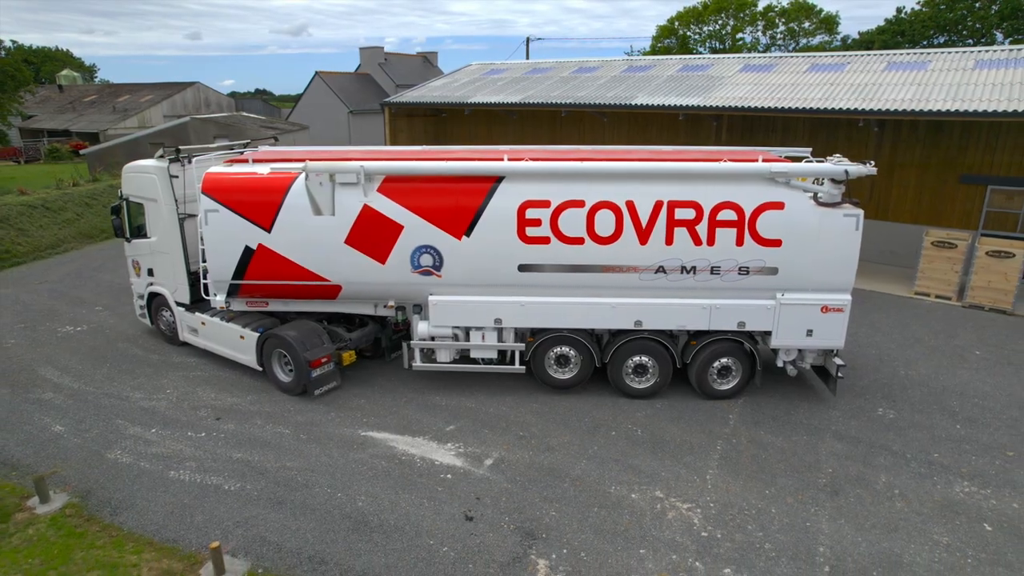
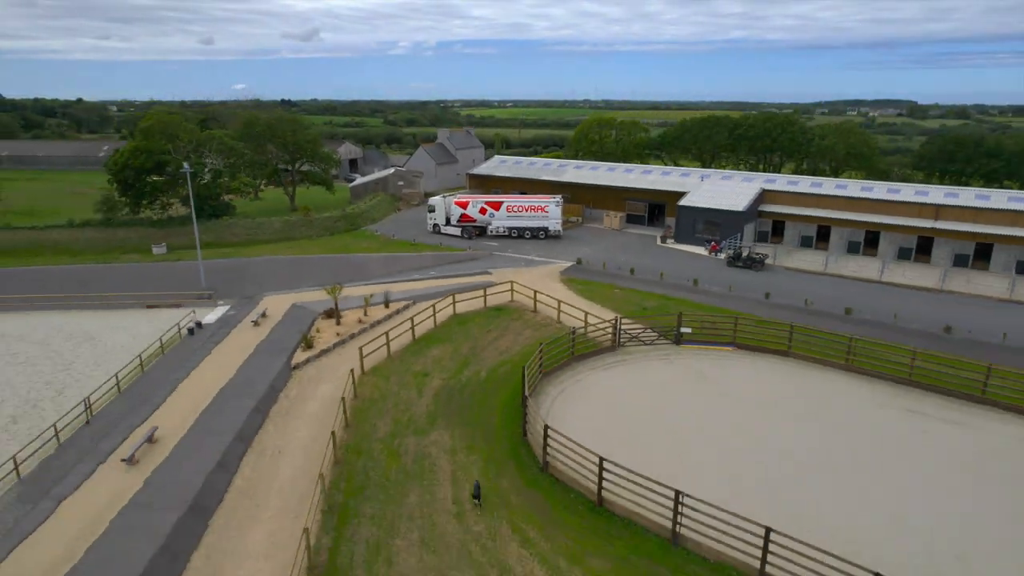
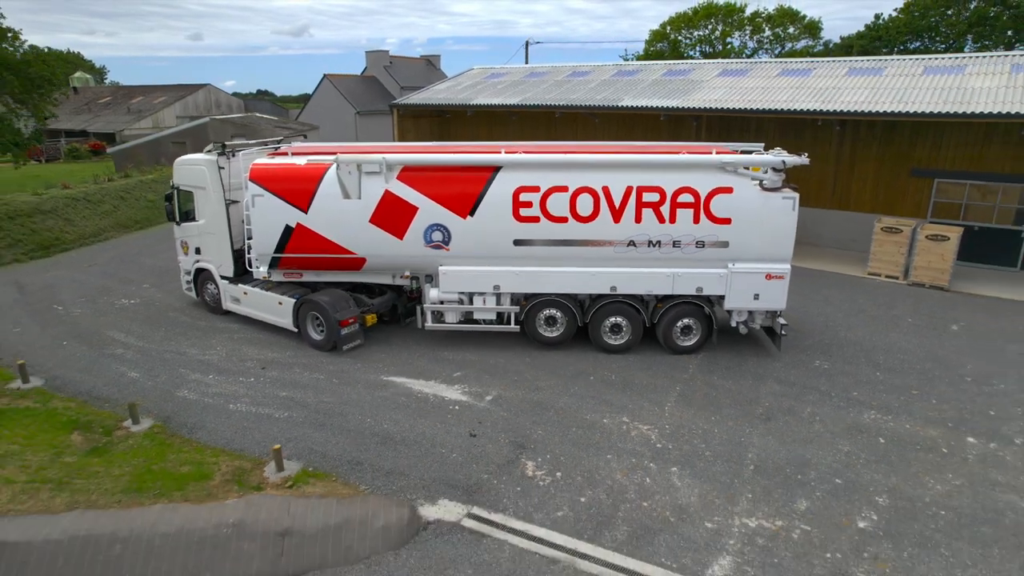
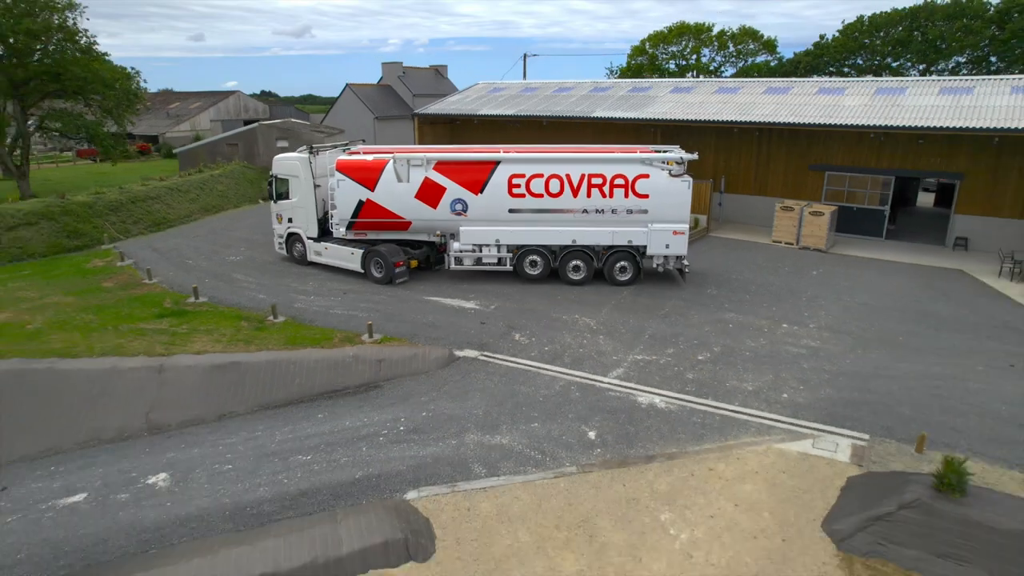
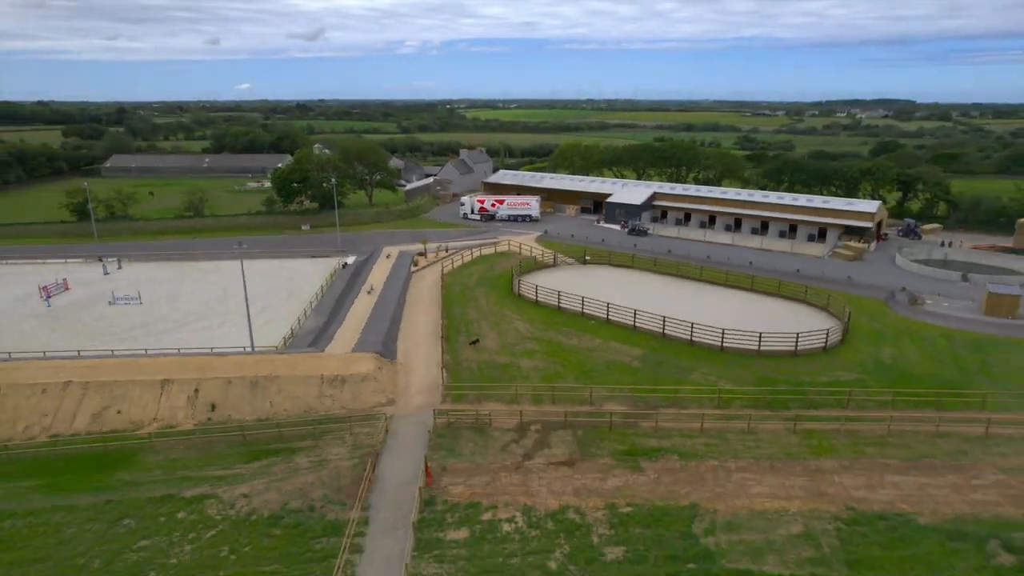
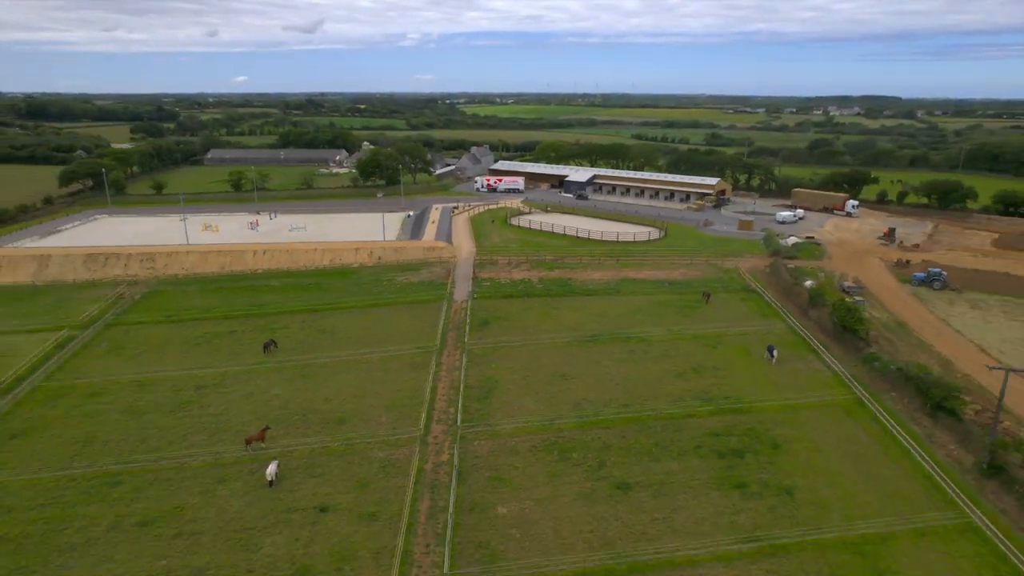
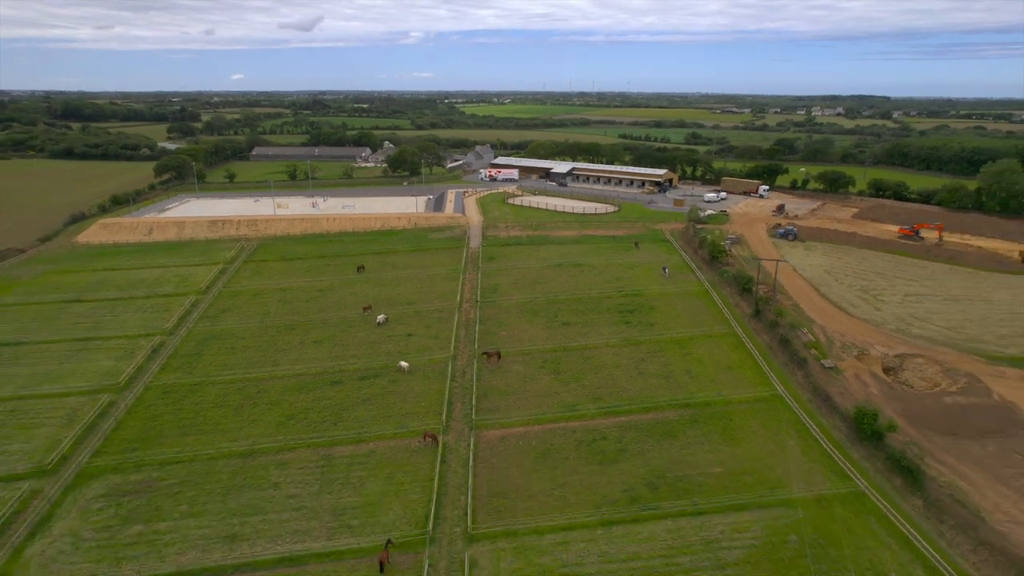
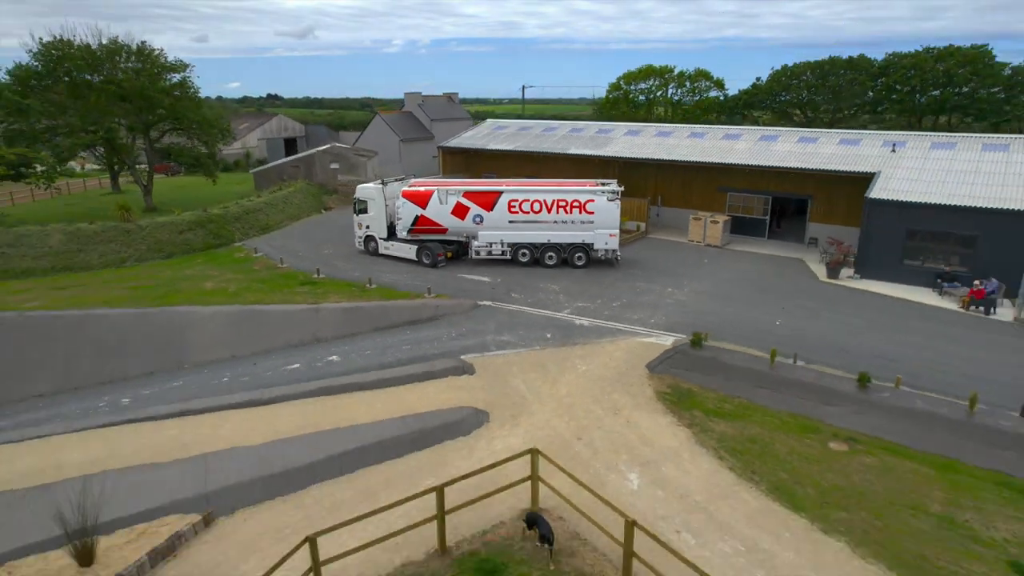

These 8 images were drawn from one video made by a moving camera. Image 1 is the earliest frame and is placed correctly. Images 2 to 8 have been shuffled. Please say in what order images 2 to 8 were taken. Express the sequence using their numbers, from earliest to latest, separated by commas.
3, 4, 8, 2, 5, 6, 7
